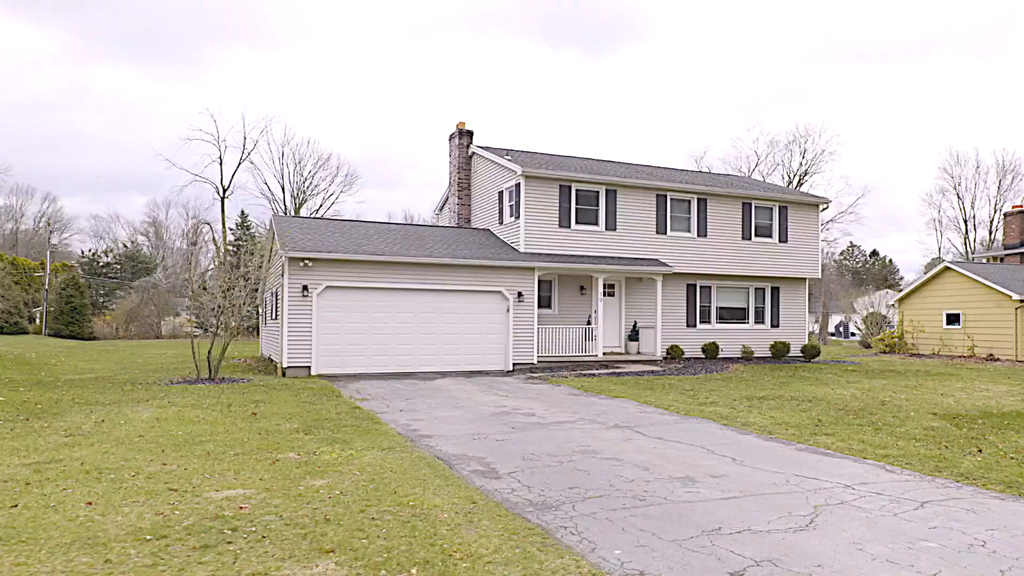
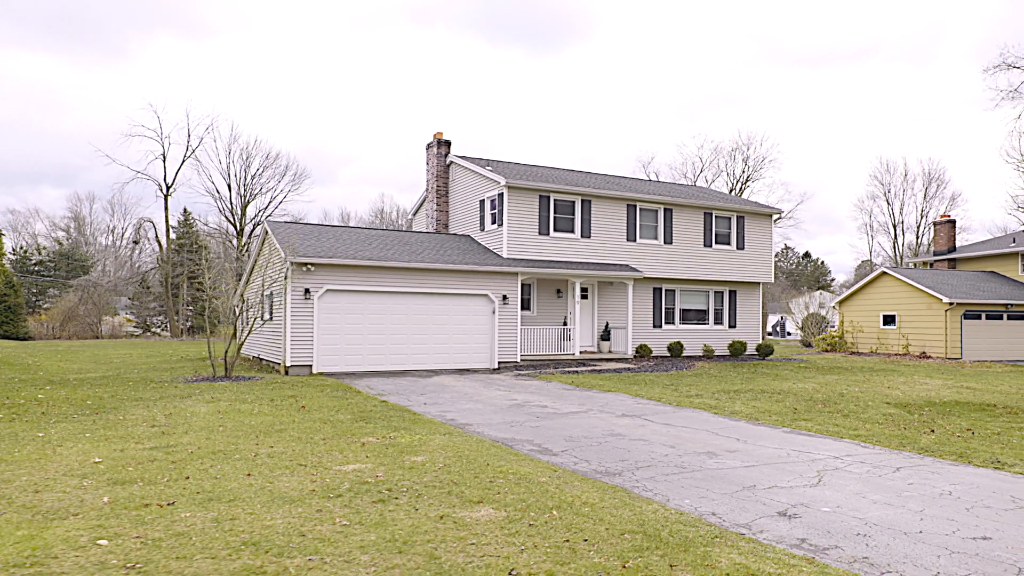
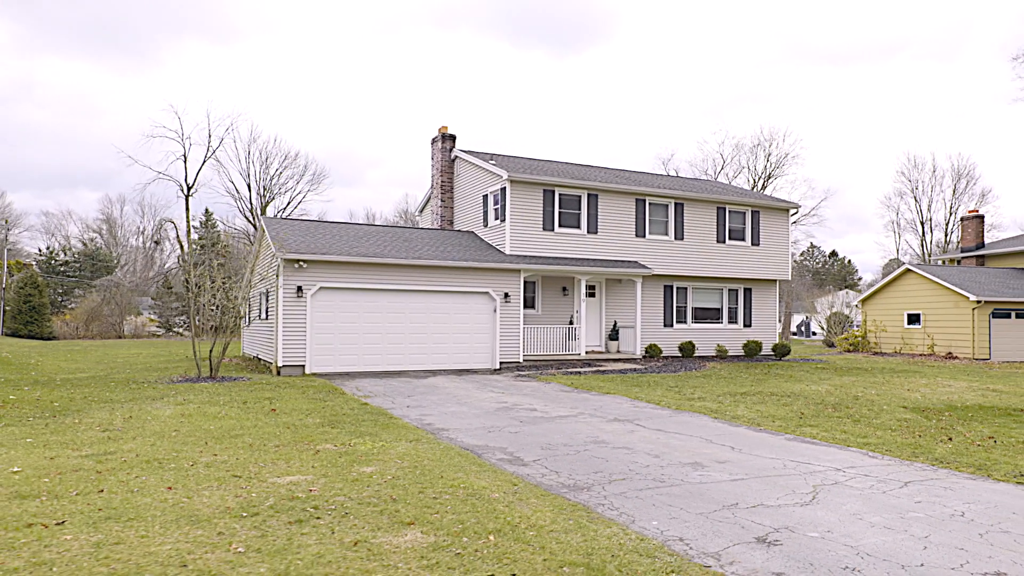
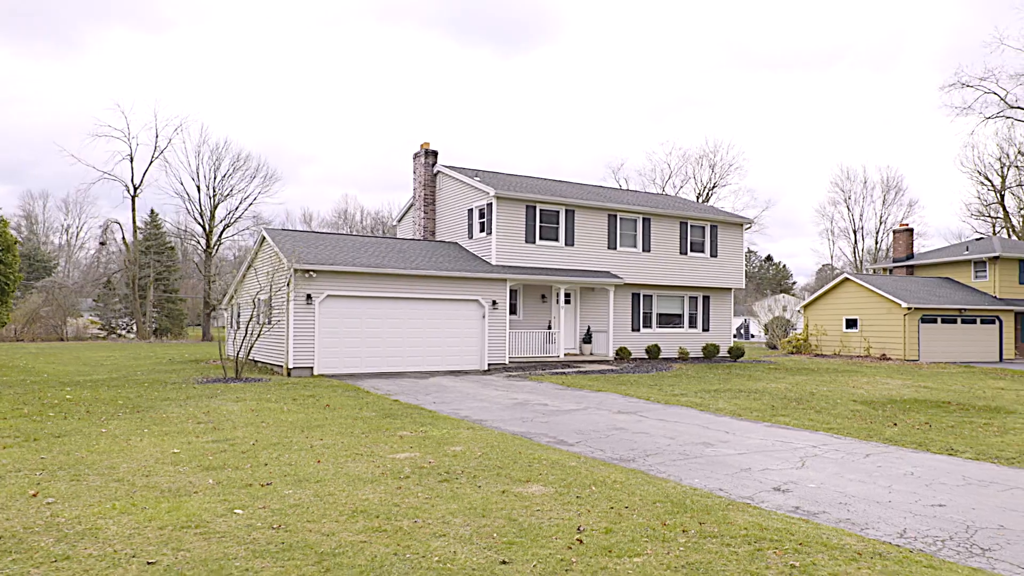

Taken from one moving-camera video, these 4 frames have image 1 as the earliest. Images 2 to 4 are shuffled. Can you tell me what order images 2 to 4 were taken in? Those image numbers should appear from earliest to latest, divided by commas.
3, 2, 4
